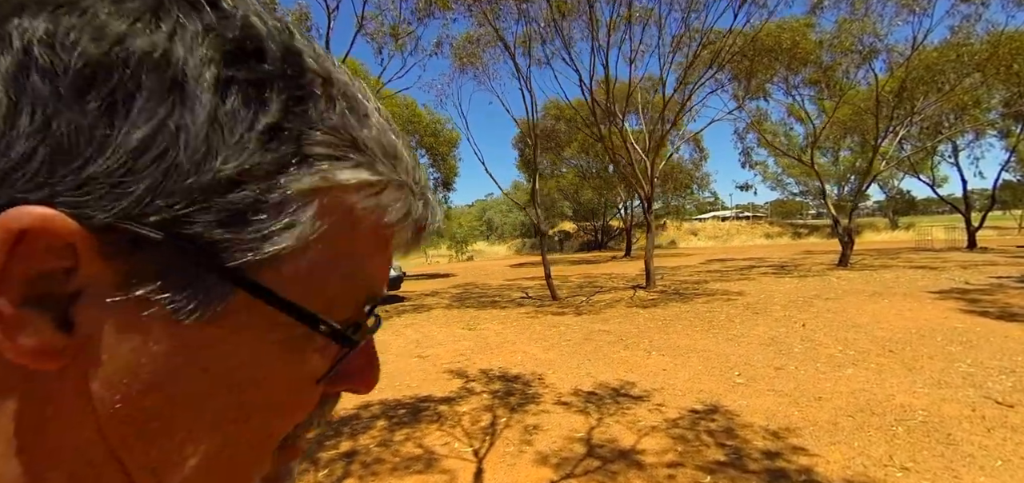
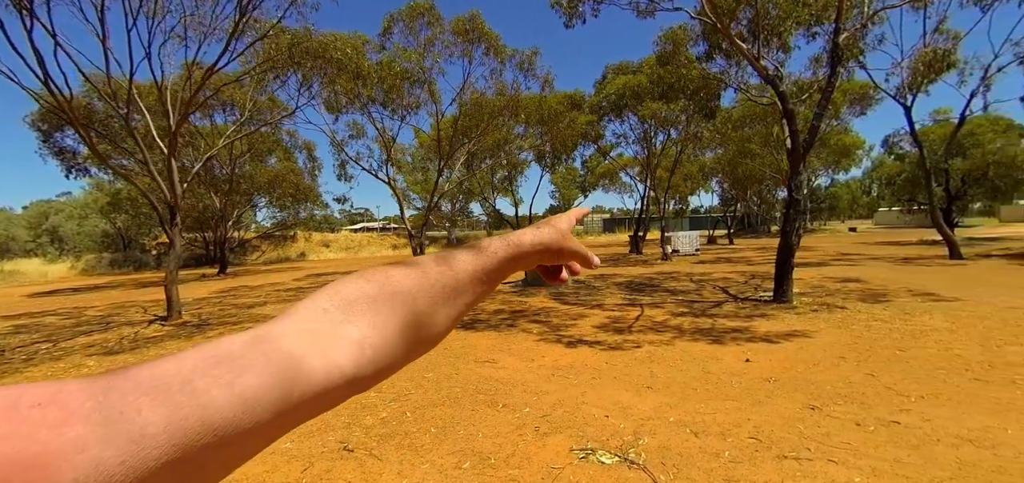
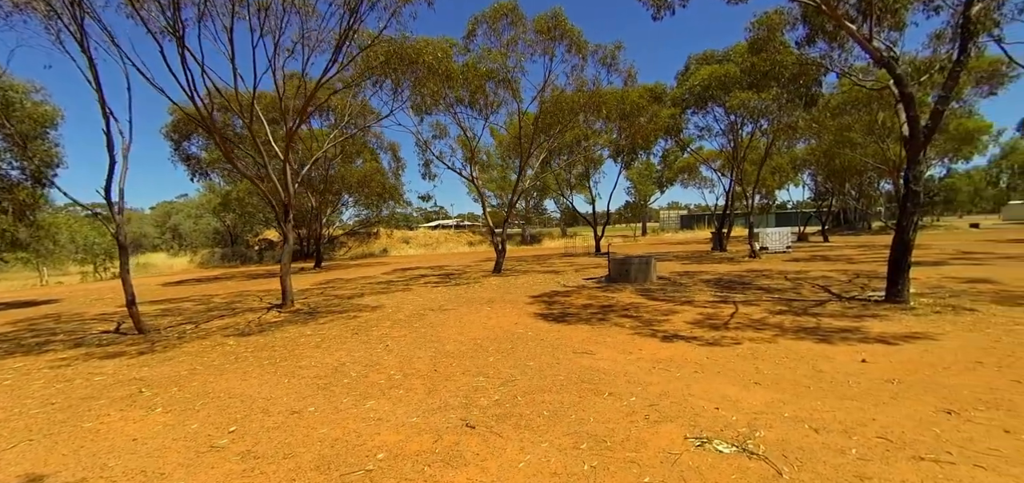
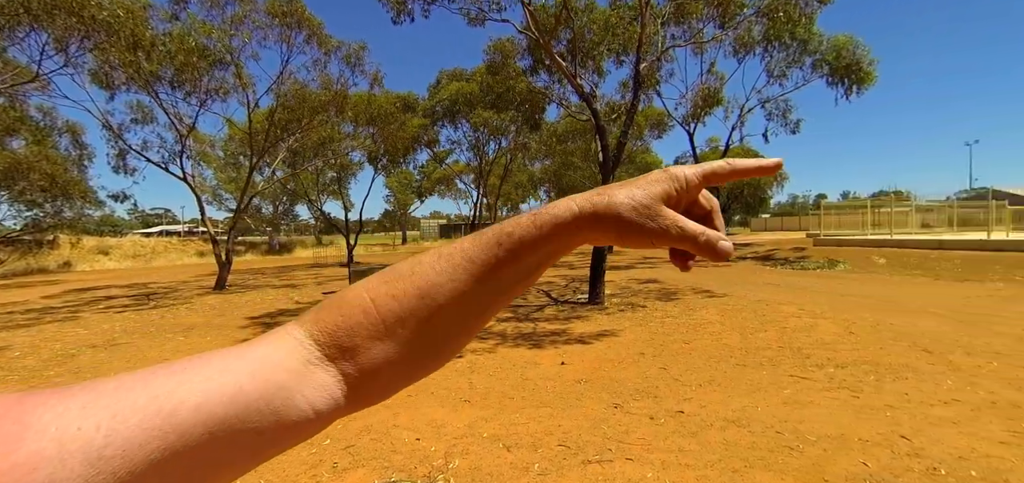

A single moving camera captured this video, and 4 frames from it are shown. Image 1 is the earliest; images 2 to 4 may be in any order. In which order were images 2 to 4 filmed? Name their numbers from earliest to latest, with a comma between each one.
3, 2, 4
